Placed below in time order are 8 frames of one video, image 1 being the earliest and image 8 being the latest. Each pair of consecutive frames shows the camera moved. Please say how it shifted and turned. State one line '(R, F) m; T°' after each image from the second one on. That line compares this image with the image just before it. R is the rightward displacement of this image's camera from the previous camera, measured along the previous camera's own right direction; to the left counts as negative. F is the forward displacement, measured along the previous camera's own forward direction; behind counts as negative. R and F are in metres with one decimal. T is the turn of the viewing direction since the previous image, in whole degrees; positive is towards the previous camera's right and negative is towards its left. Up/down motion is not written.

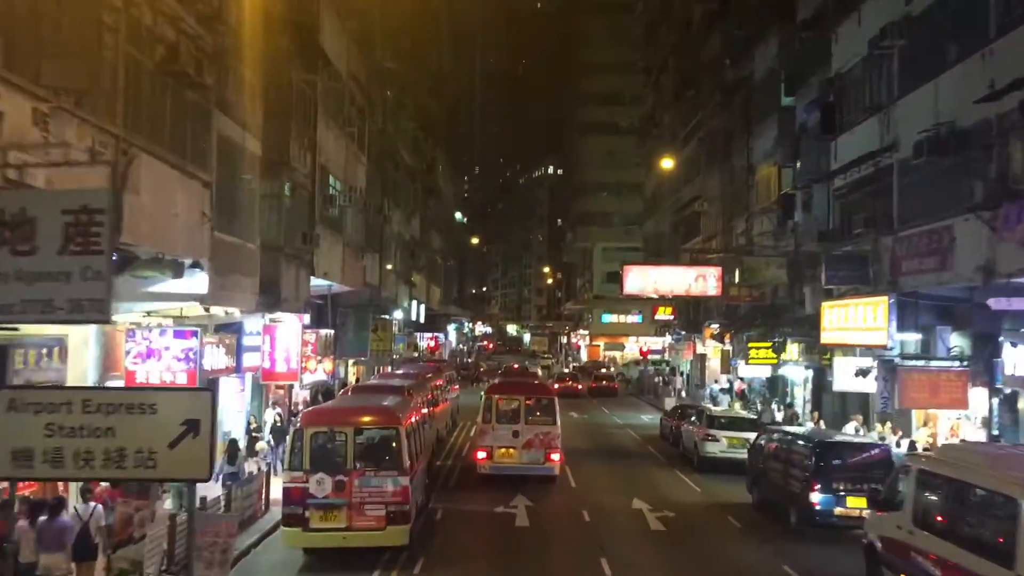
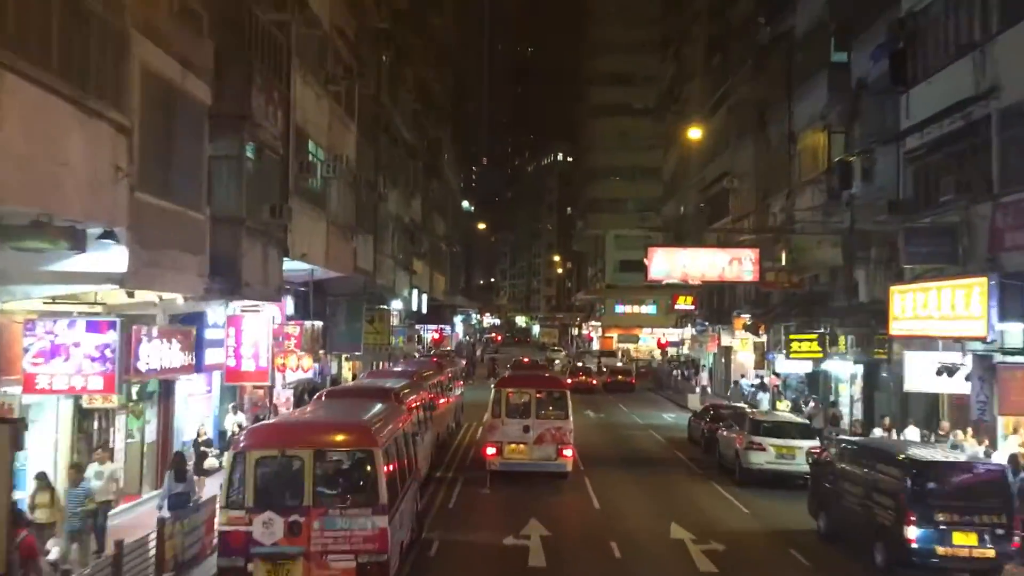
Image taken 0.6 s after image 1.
(0.0, +3.6) m; -1°
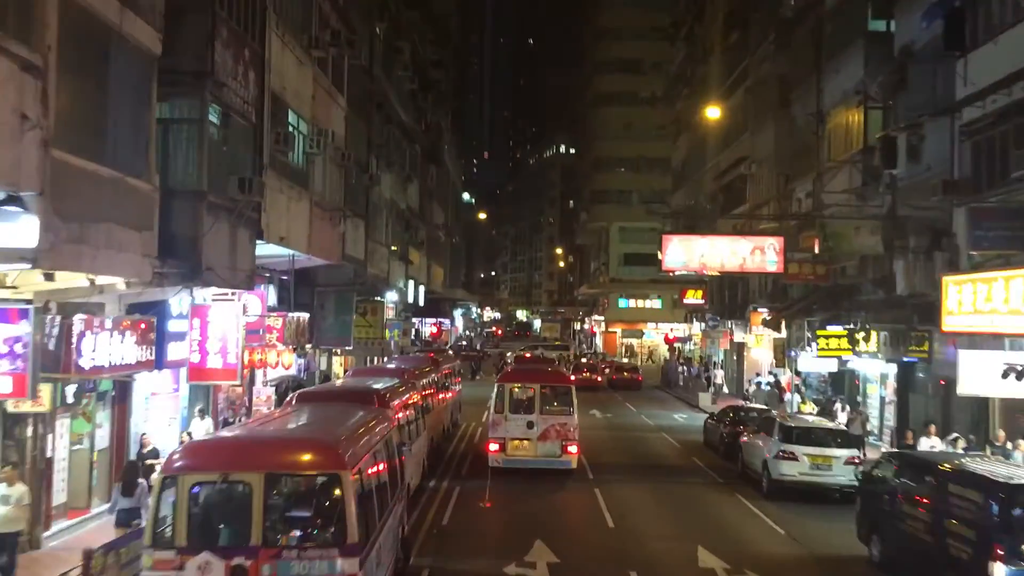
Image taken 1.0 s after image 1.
(0.0, +2.2) m; 0°
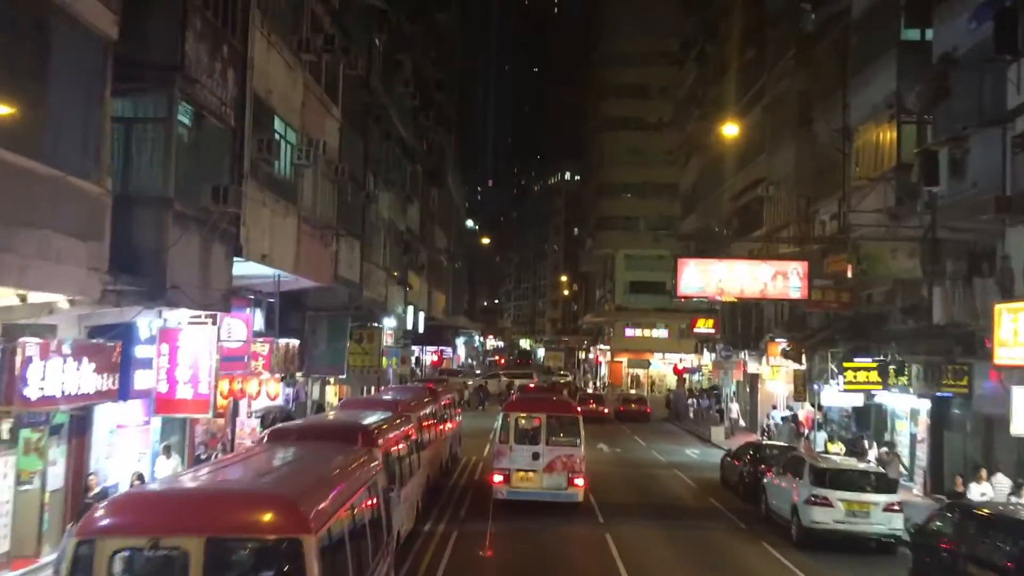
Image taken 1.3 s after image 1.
(0.0, +1.7) m; 0°
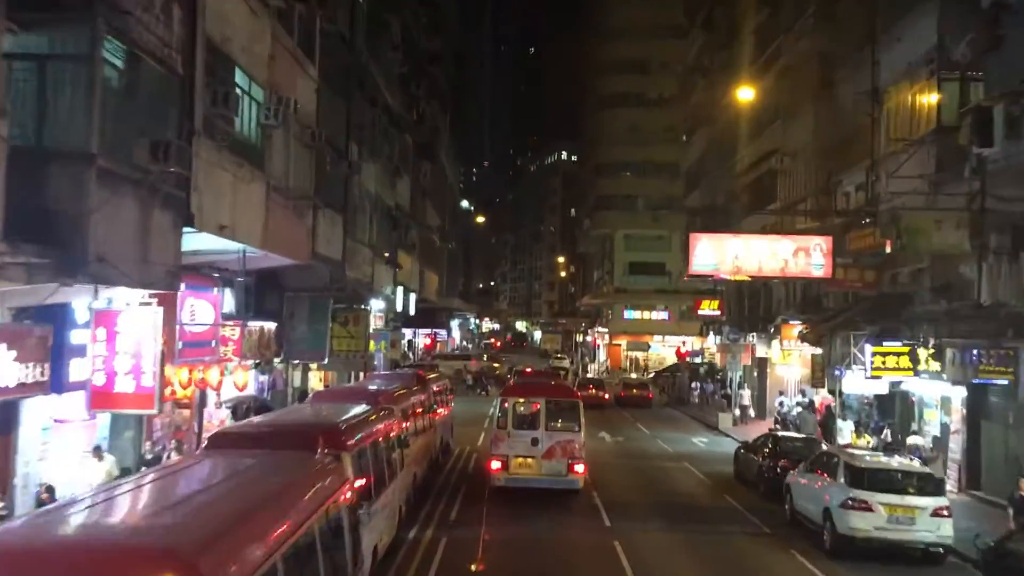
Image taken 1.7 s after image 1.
(0.0, +2.1) m; 0°
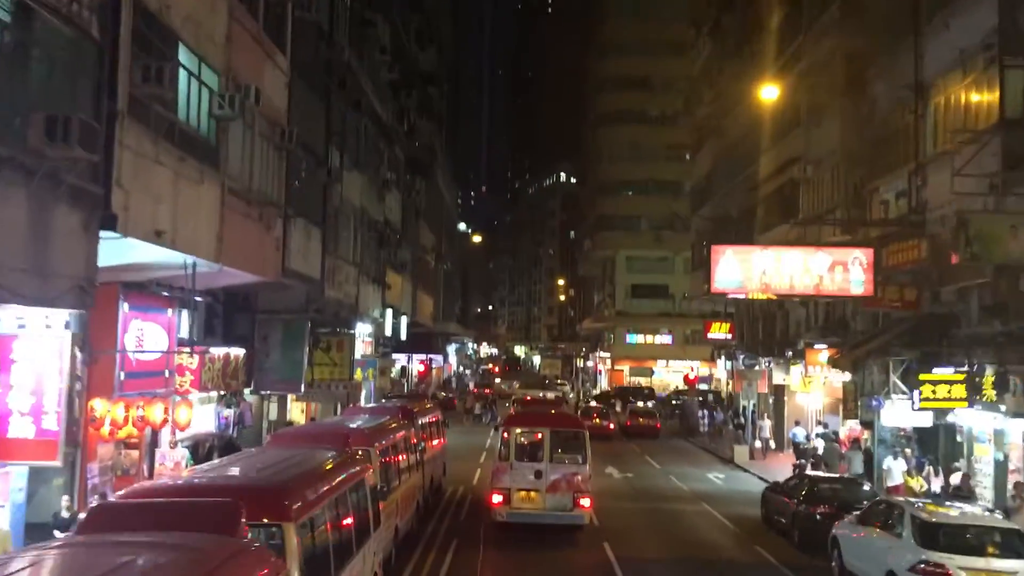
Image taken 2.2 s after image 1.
(0.0, +2.5) m; 0°
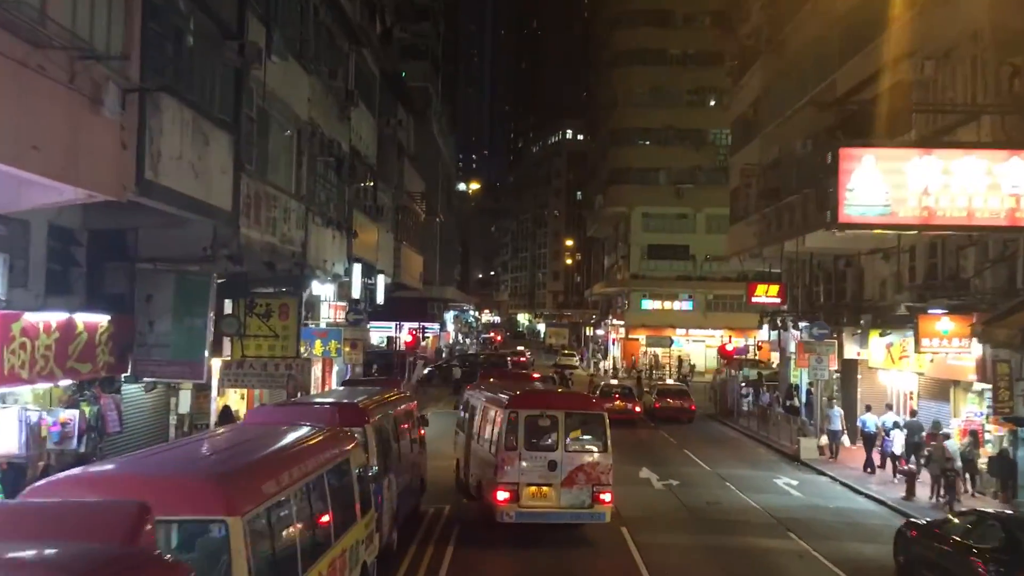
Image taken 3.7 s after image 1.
(-0.1, +7.1) m; 0°
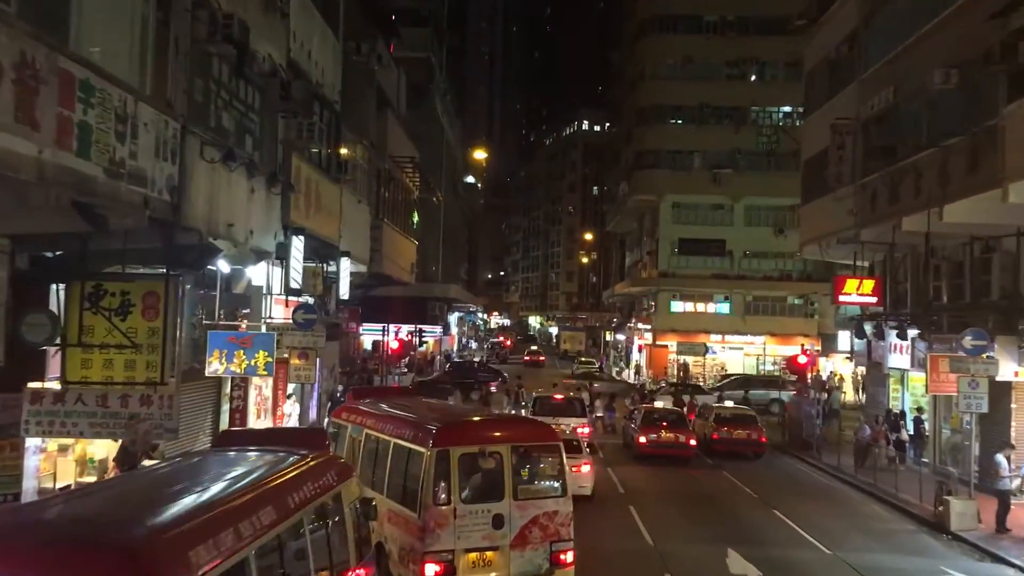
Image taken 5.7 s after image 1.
(-0.1, +8.0) m; -1°
